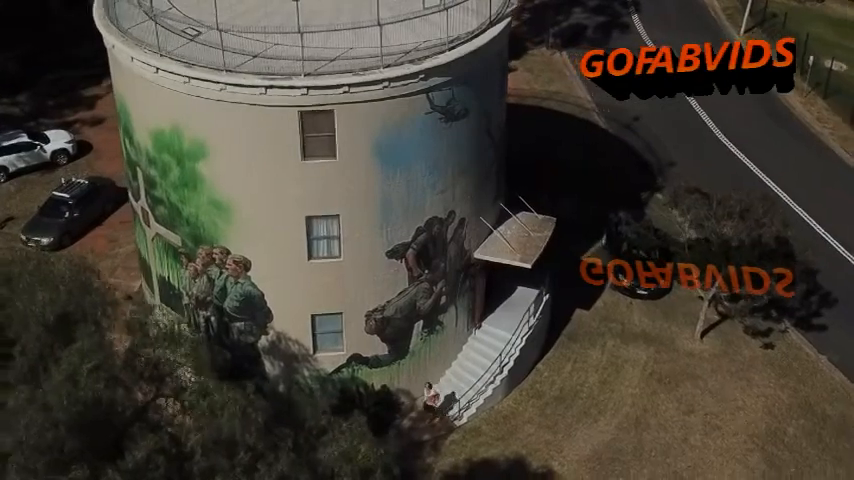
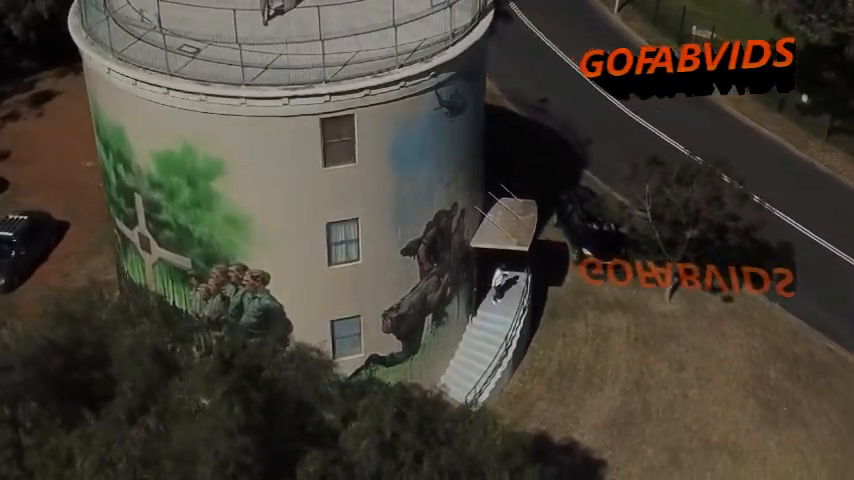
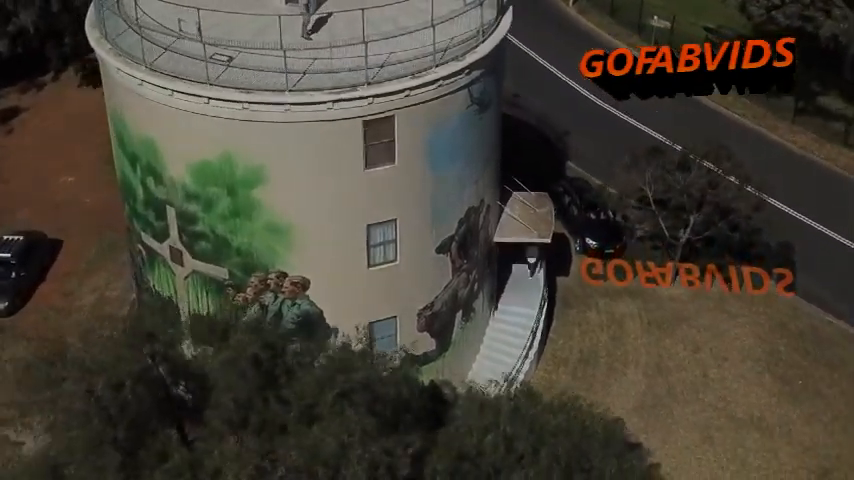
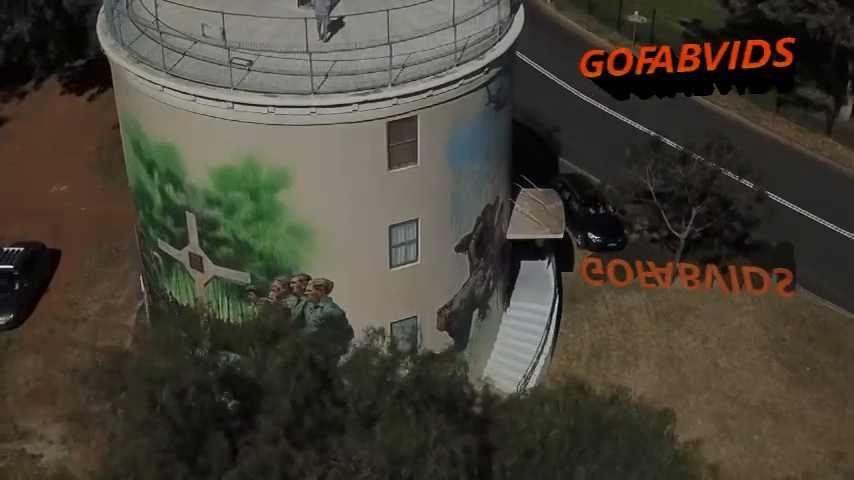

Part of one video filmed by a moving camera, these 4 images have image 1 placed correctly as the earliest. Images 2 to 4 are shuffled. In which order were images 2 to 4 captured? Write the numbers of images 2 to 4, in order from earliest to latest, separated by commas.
2, 3, 4
